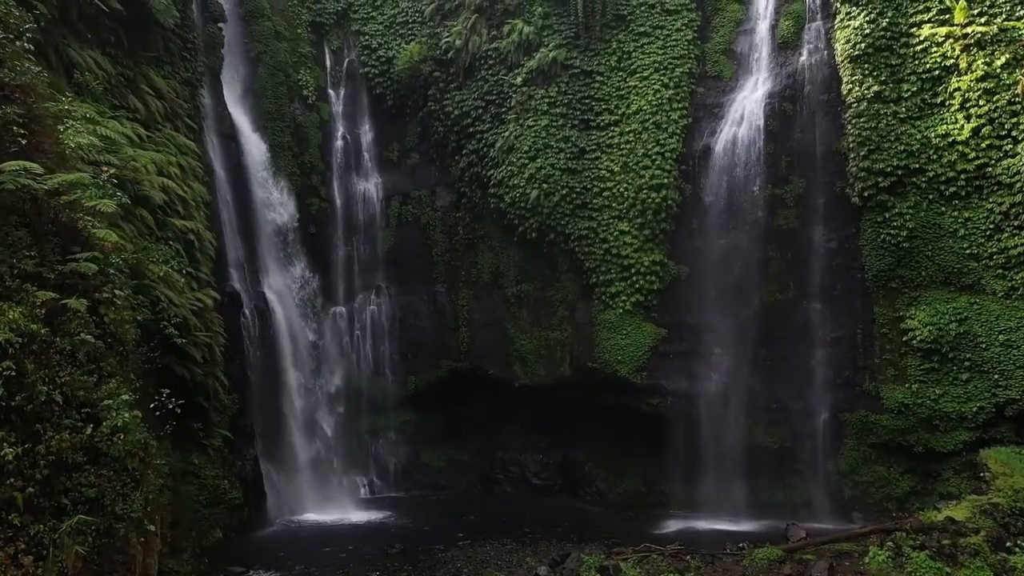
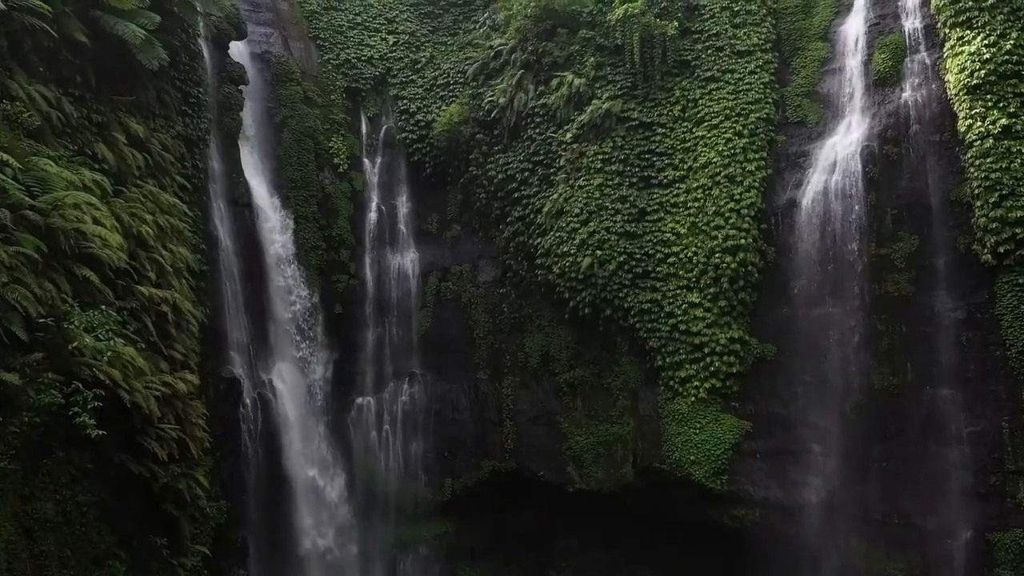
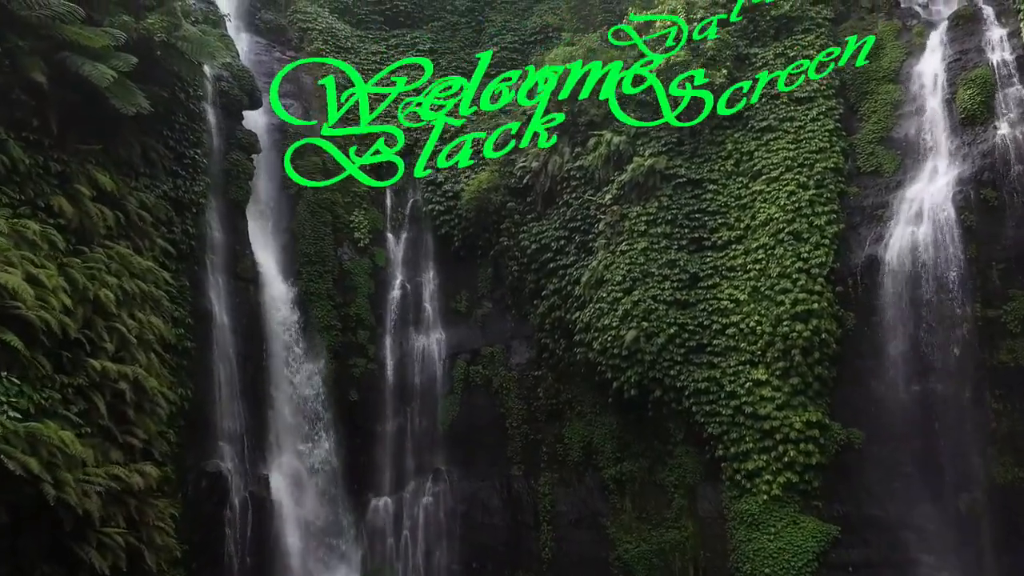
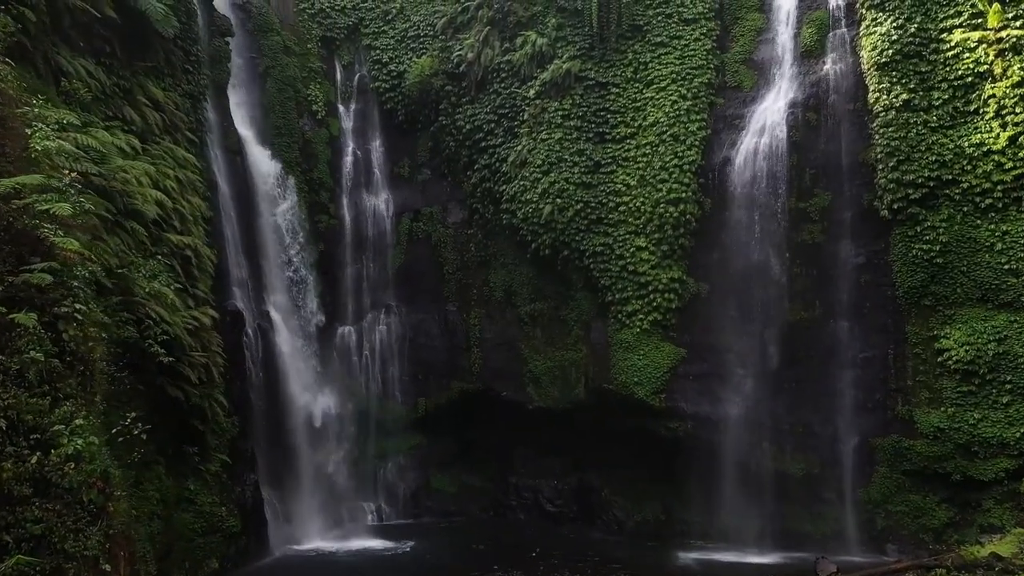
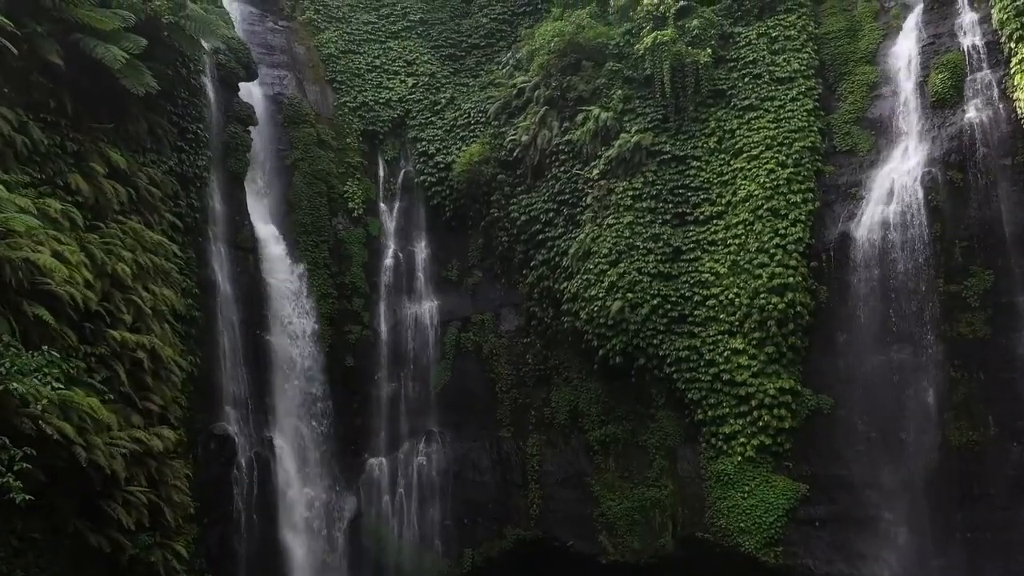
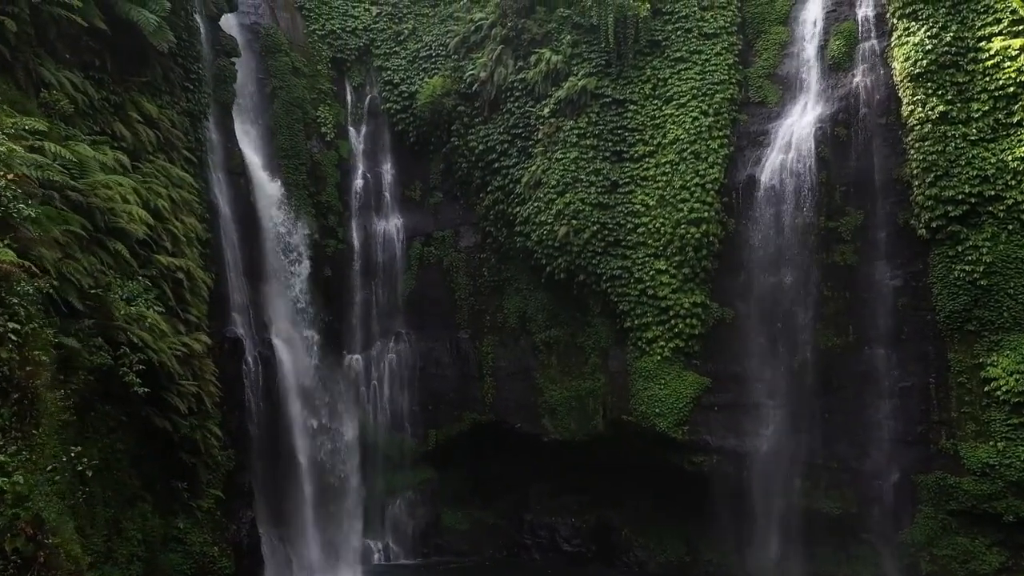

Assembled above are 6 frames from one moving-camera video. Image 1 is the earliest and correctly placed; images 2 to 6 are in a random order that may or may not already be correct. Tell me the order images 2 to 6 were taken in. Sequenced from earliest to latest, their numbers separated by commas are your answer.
4, 6, 2, 5, 3
